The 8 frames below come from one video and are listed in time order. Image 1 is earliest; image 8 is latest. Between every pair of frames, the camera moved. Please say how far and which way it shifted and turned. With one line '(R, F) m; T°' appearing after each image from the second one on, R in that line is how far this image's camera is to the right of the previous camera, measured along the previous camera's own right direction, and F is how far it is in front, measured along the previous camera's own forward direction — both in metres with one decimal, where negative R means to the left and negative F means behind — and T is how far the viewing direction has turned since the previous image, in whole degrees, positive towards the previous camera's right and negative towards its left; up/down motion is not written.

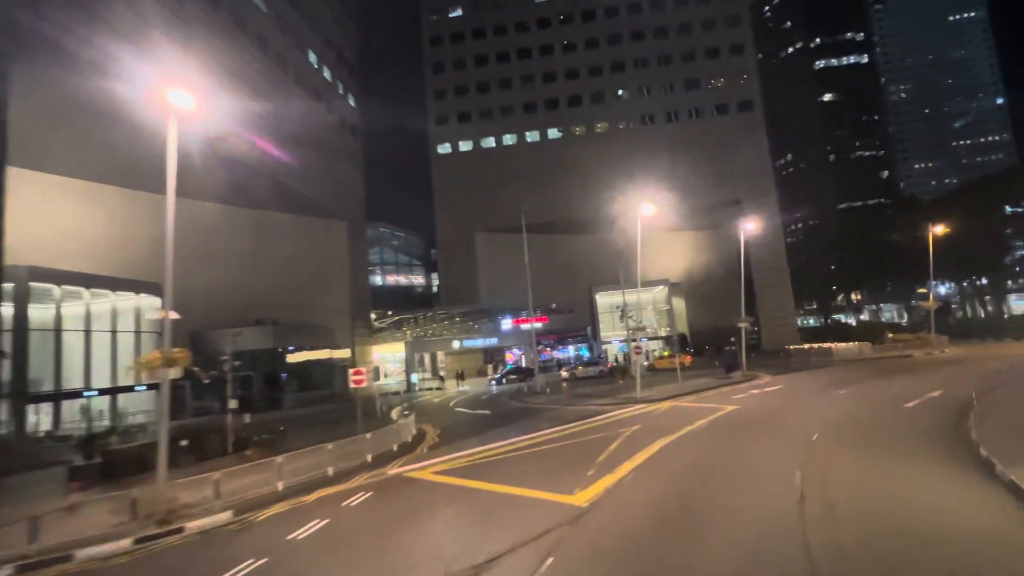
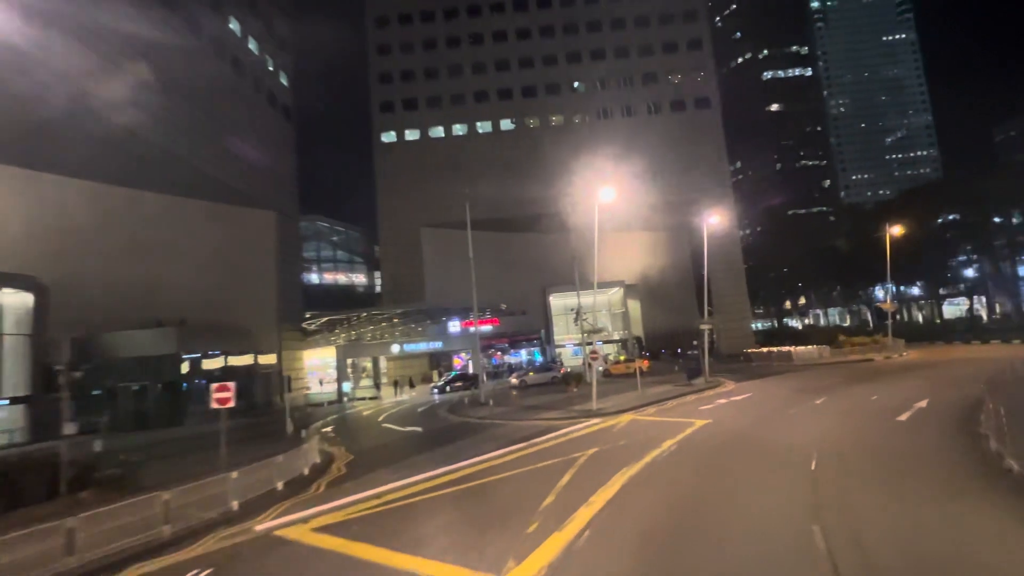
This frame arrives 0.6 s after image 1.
(+0.8, +3.6) m; +5°
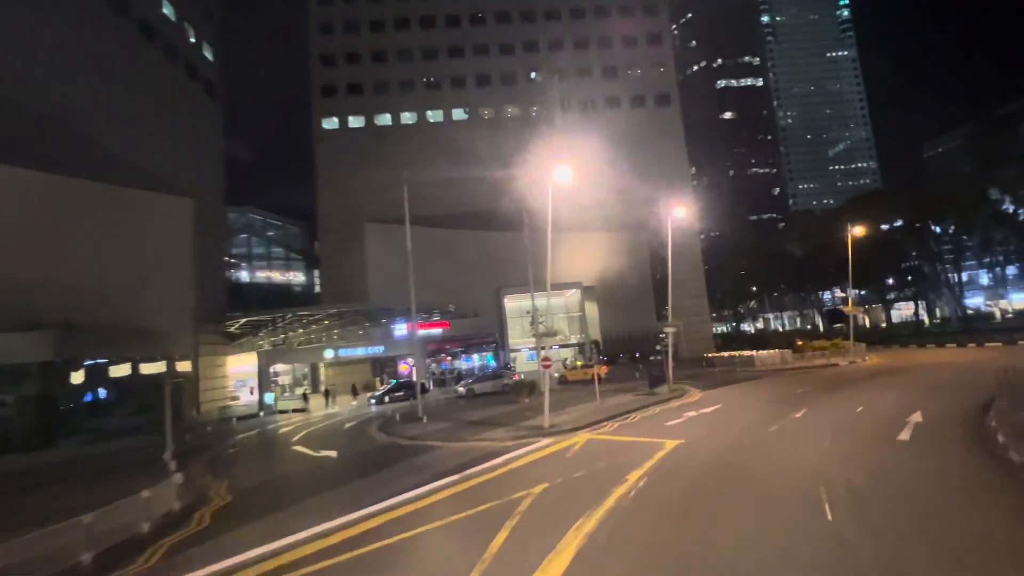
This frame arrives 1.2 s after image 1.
(+0.7, +3.4) m; +5°
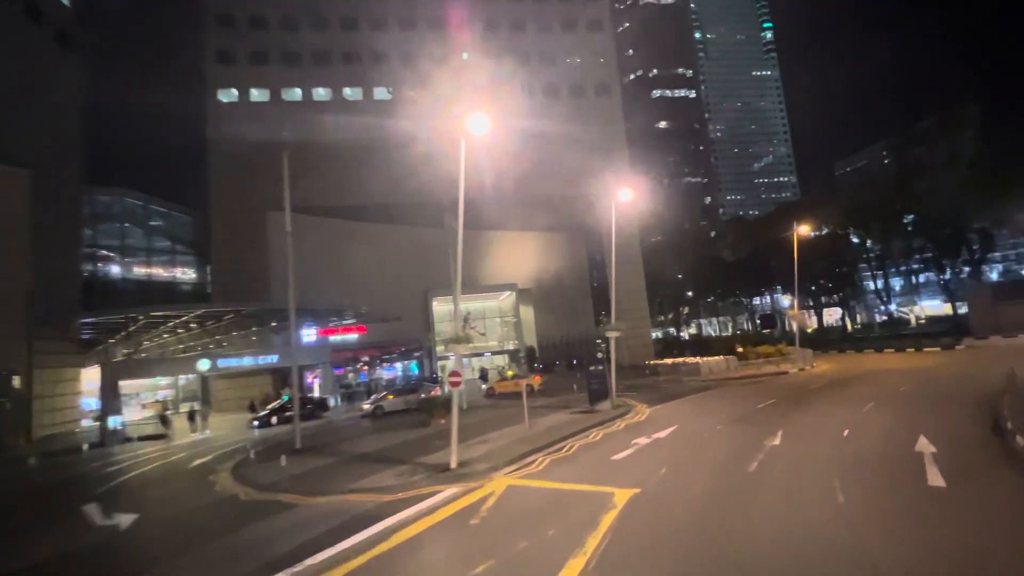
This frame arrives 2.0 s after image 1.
(+1.2, +4.8) m; +7°
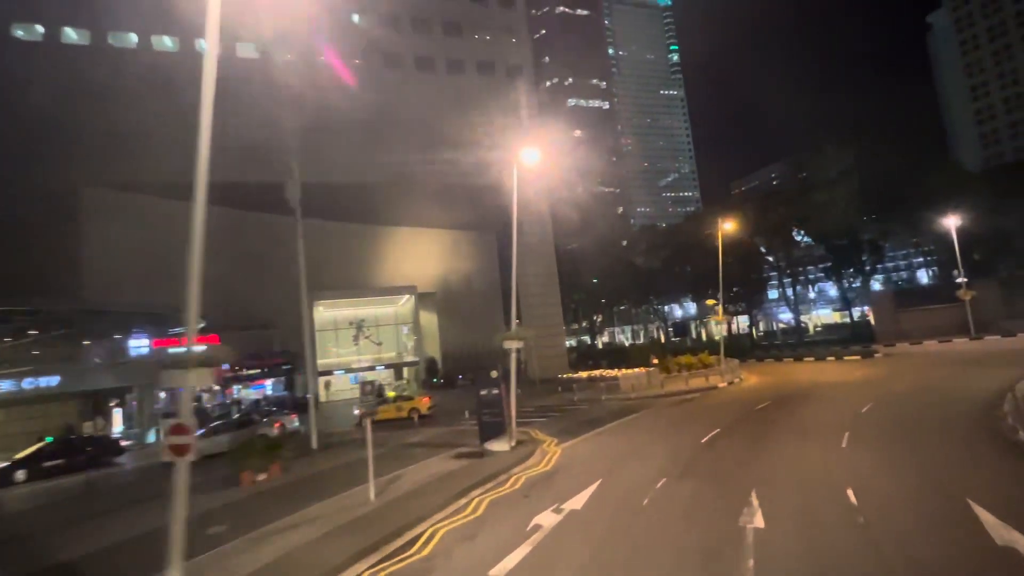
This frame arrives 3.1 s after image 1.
(+1.8, +6.2) m; +9°
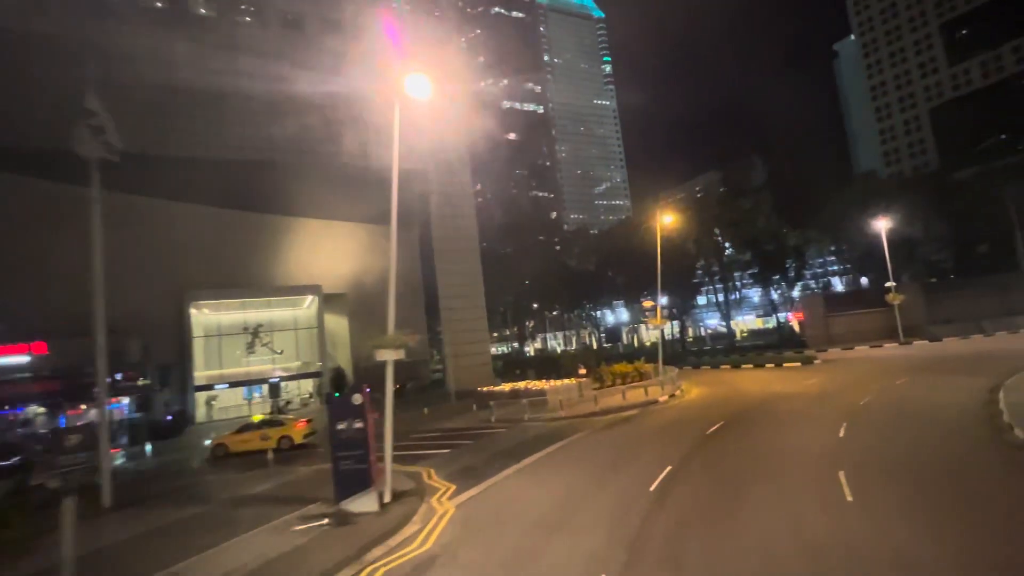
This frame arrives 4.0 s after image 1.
(+1.3, +4.7) m; +7°
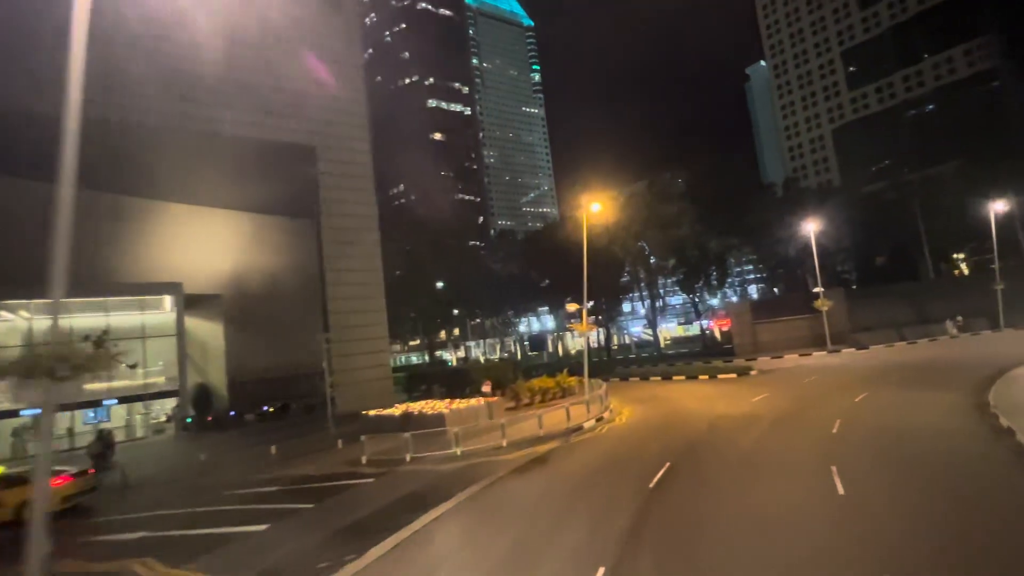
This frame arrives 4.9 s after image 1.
(+1.5, +5.2) m; +8°
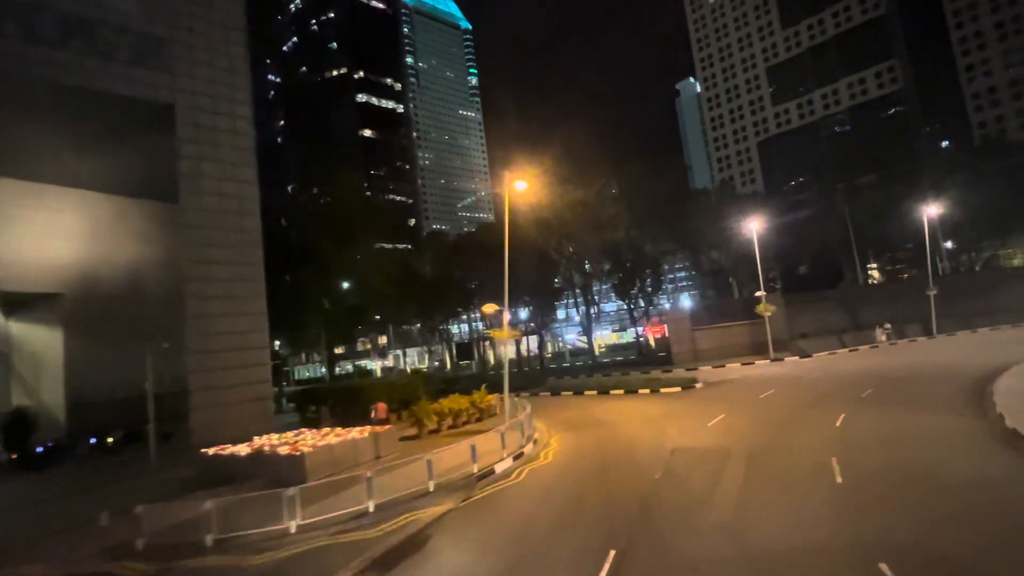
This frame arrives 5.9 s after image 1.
(+1.3, +5.0) m; +7°
